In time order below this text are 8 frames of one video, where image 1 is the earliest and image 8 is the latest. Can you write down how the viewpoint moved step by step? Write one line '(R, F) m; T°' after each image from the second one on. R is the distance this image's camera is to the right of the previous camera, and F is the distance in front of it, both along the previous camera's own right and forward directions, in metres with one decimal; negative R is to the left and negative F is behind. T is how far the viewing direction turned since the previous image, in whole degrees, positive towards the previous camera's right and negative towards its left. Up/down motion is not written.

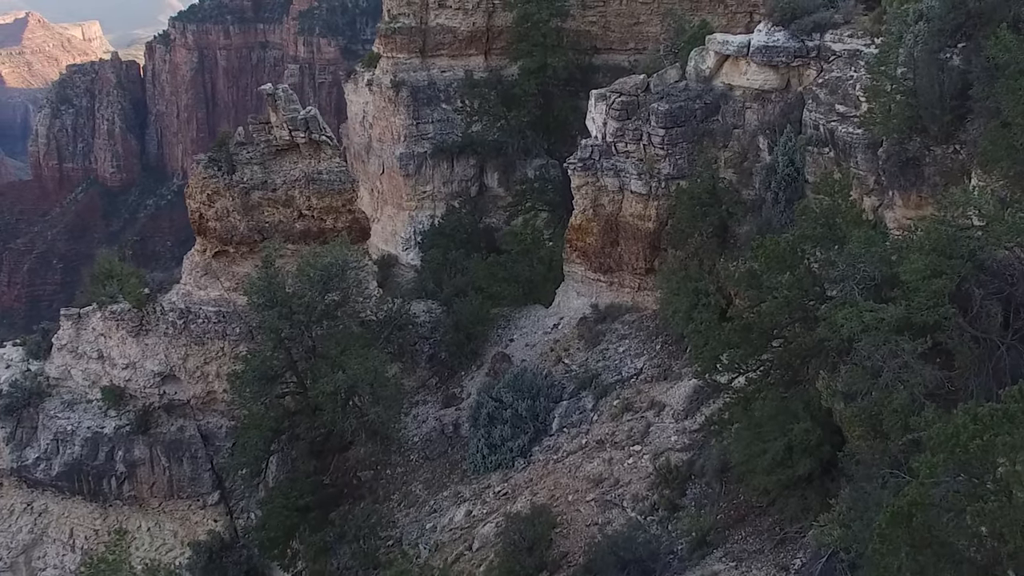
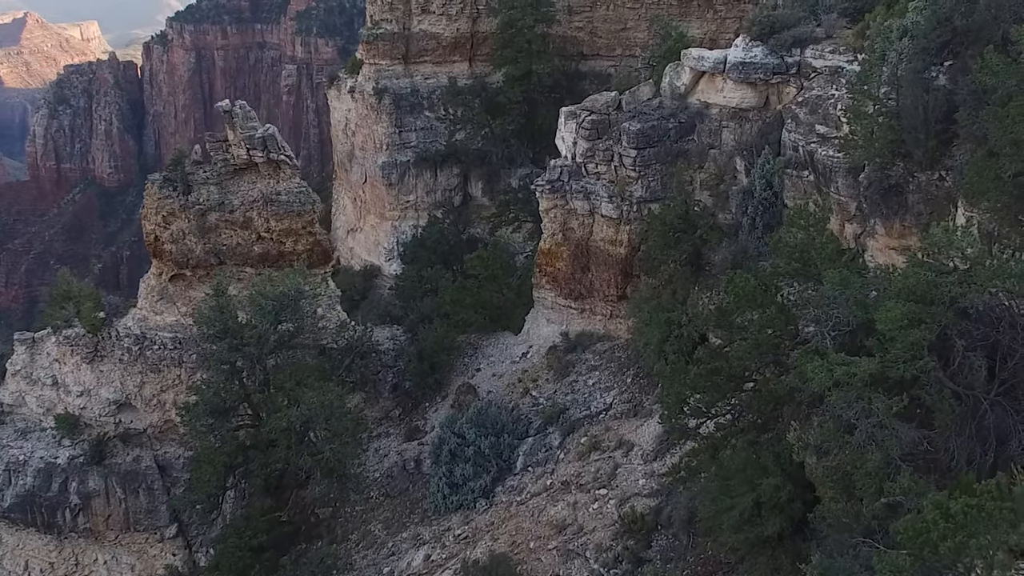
(+0.3, +0.9) m; 0°
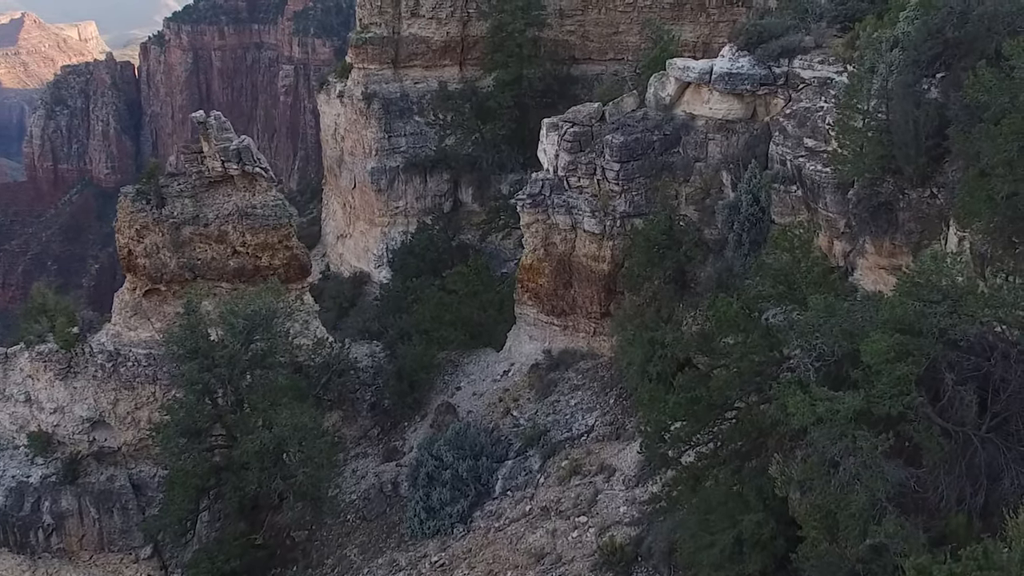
(+0.2, +0.5) m; 0°
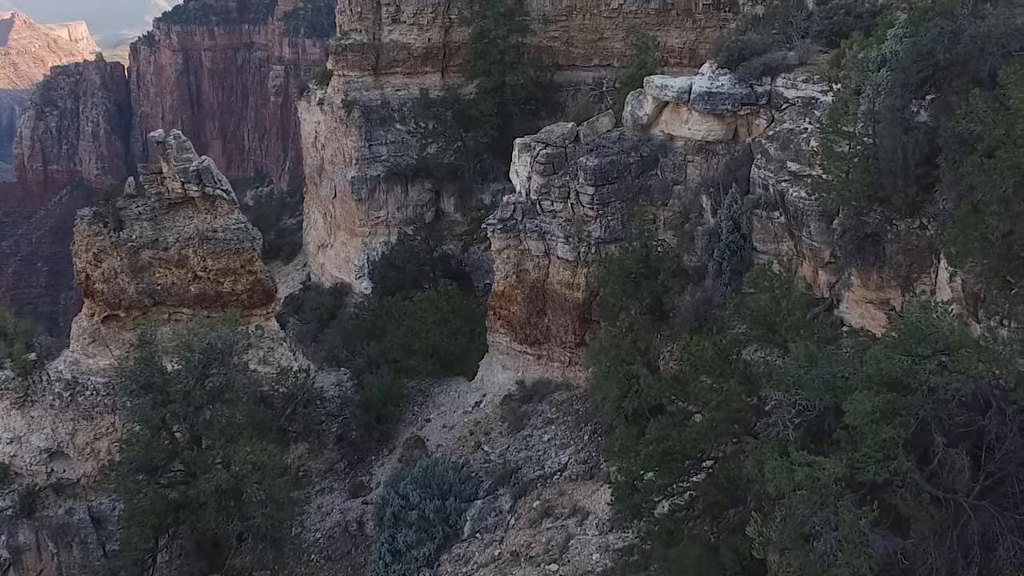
(+0.2, +0.7) m; 0°
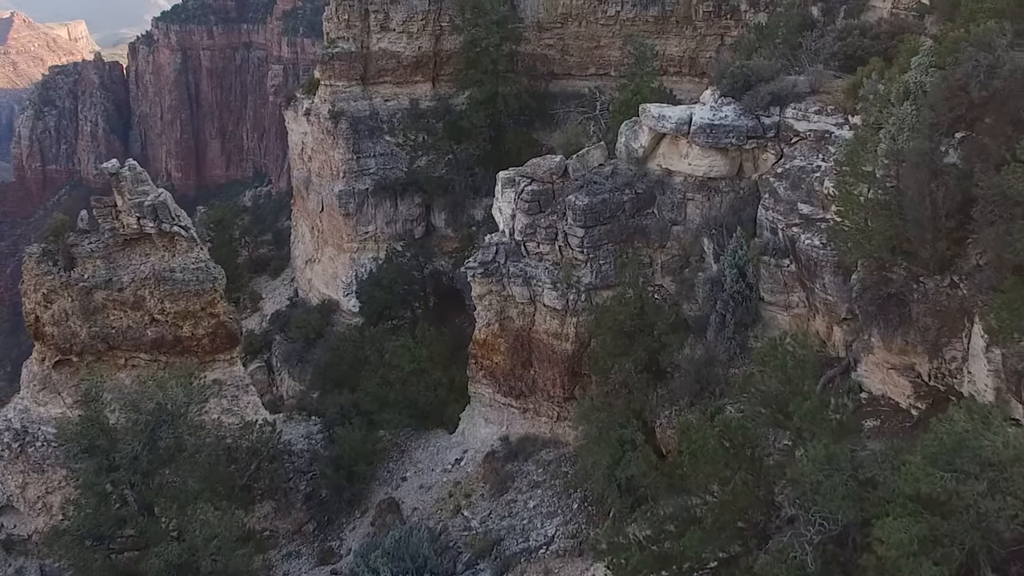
(+0.1, +1.4) m; 0°
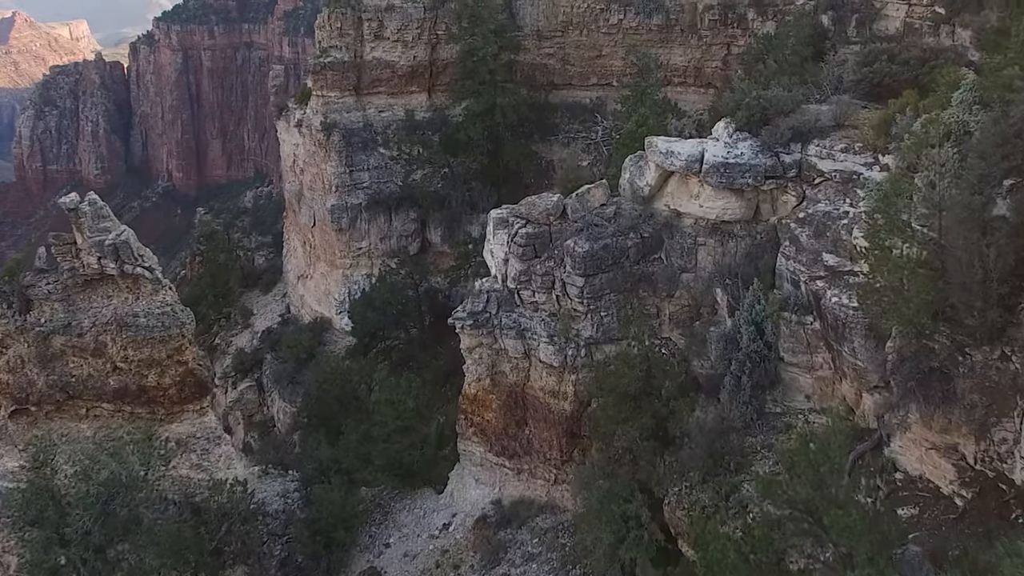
(+0.1, +1.3) m; 0°
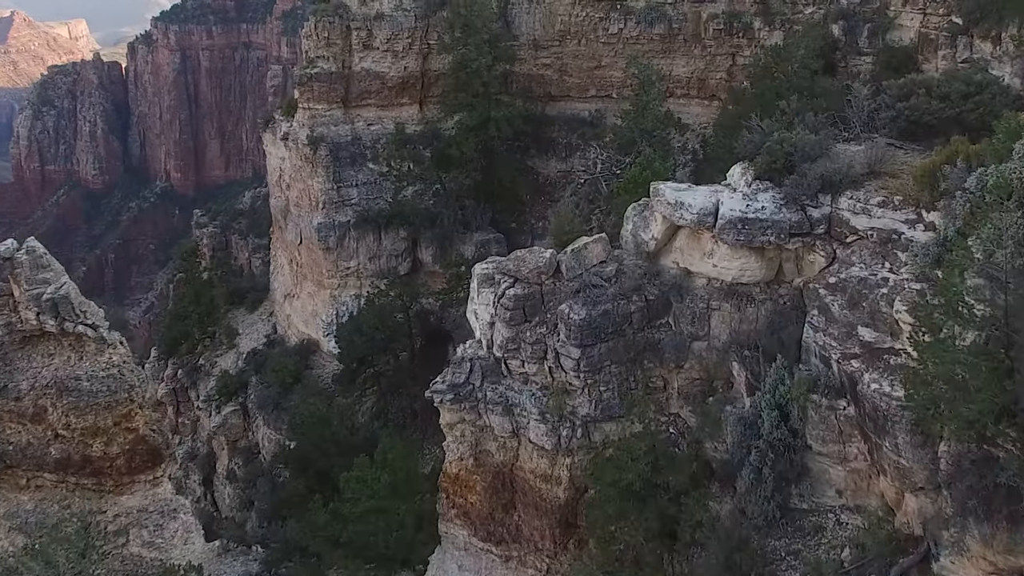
(+0.1, +1.5) m; 0°
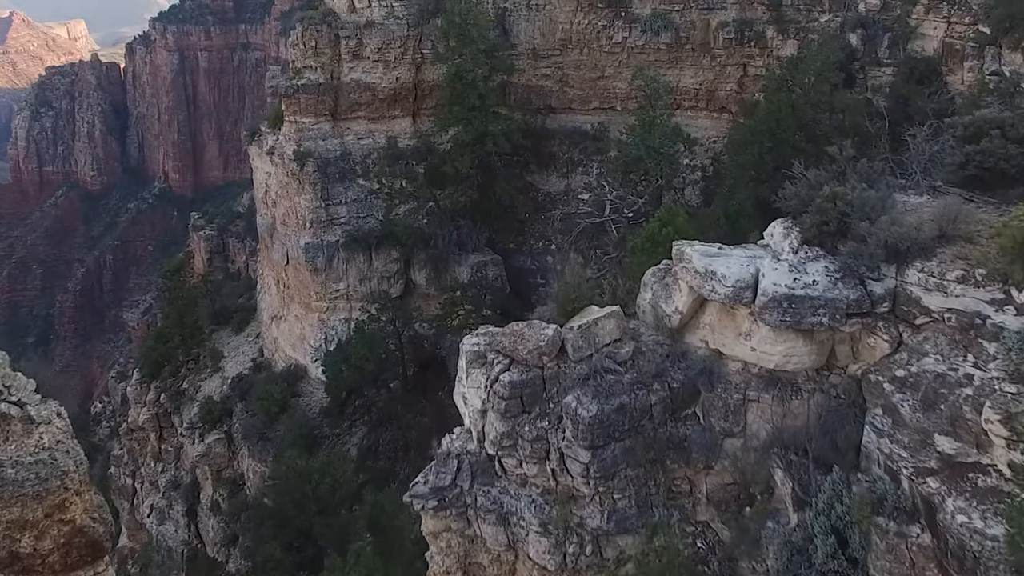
(0.0, +1.8) m; 0°
